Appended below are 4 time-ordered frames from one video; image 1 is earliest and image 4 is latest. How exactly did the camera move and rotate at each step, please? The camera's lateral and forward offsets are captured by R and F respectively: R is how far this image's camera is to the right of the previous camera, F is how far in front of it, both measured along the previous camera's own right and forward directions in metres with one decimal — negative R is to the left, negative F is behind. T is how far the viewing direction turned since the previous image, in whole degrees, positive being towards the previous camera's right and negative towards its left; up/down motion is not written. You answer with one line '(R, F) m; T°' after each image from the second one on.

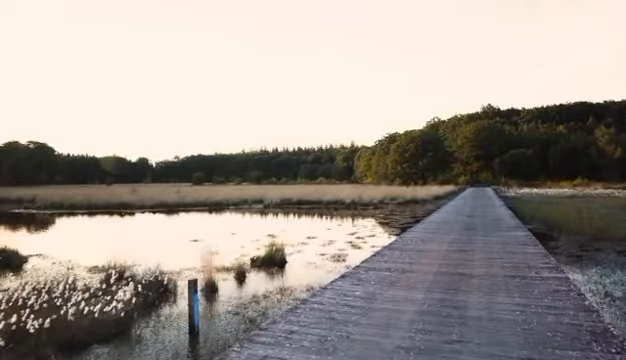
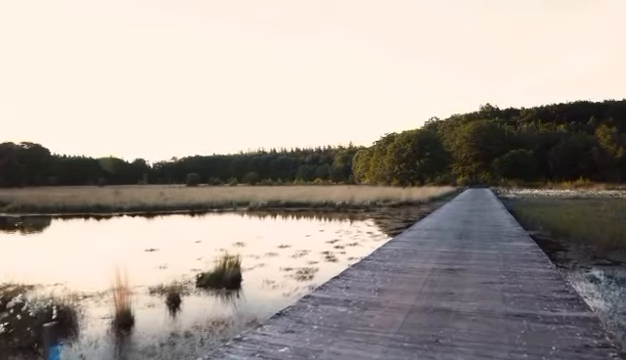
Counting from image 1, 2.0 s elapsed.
(+0.6, +1.5) m; 0°
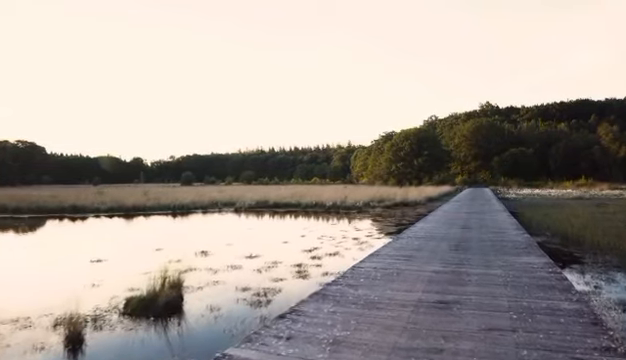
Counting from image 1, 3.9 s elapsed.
(+0.5, +1.5) m; 0°
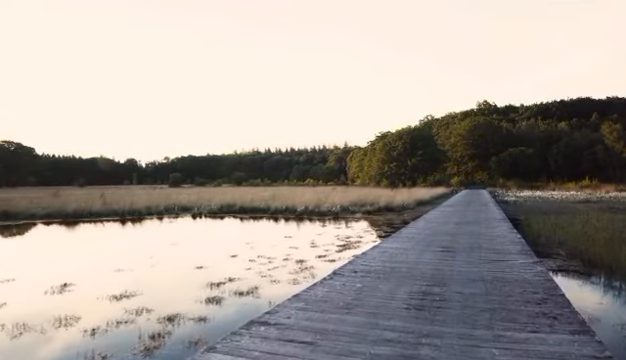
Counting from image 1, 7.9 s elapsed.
(+1.2, +3.2) m; 0°
